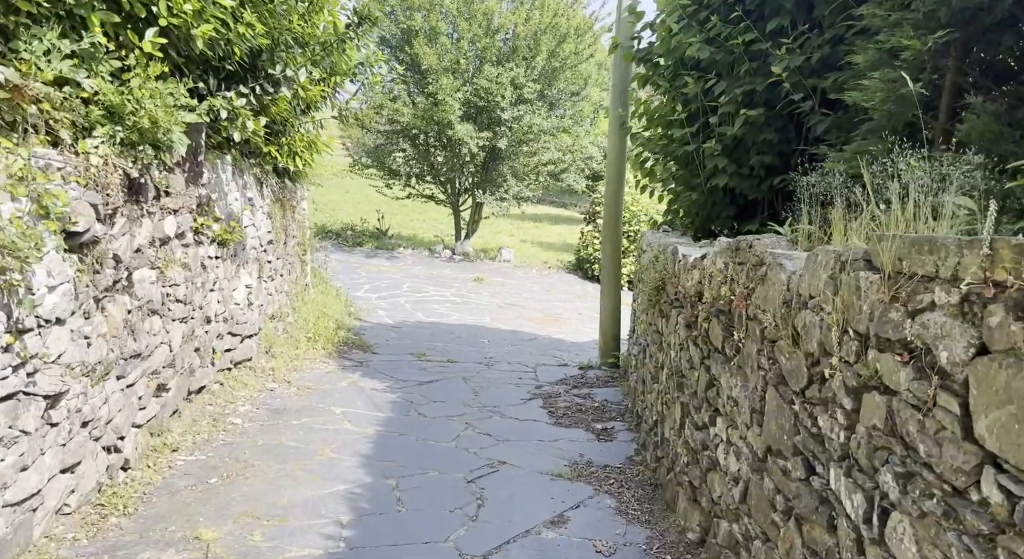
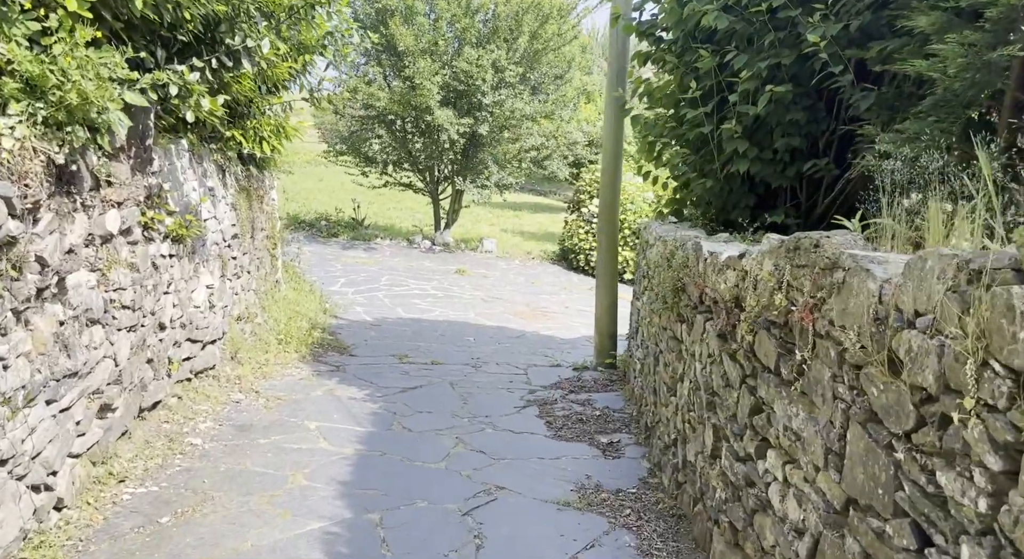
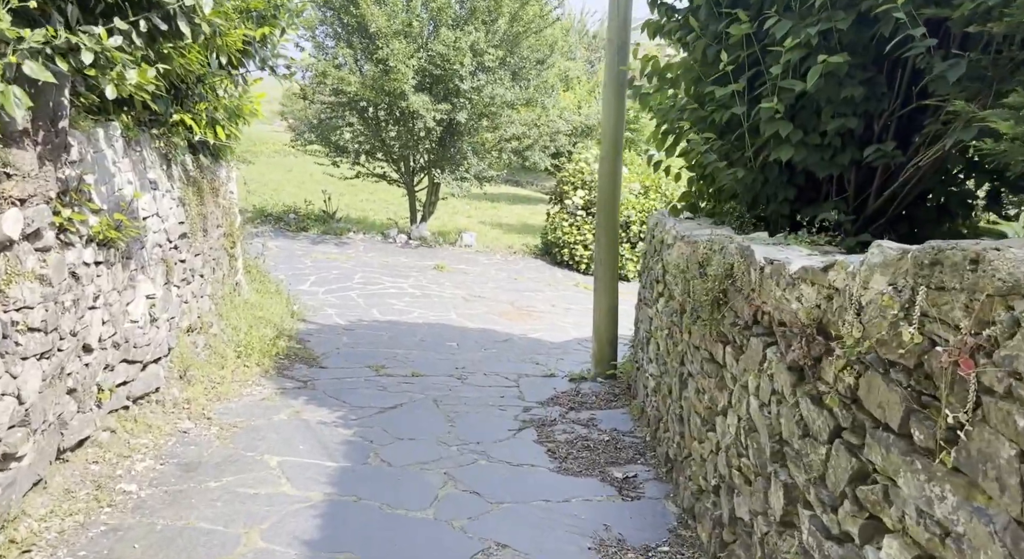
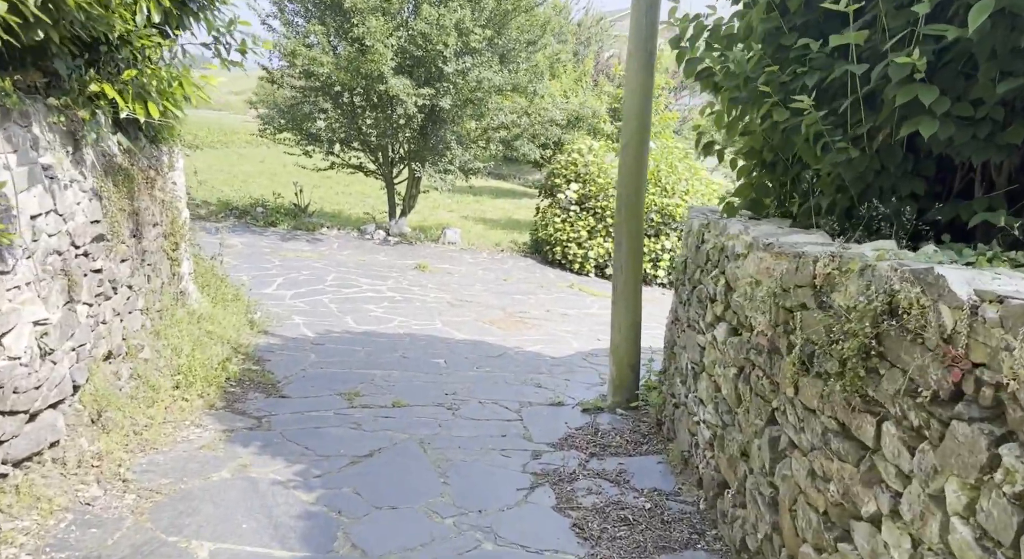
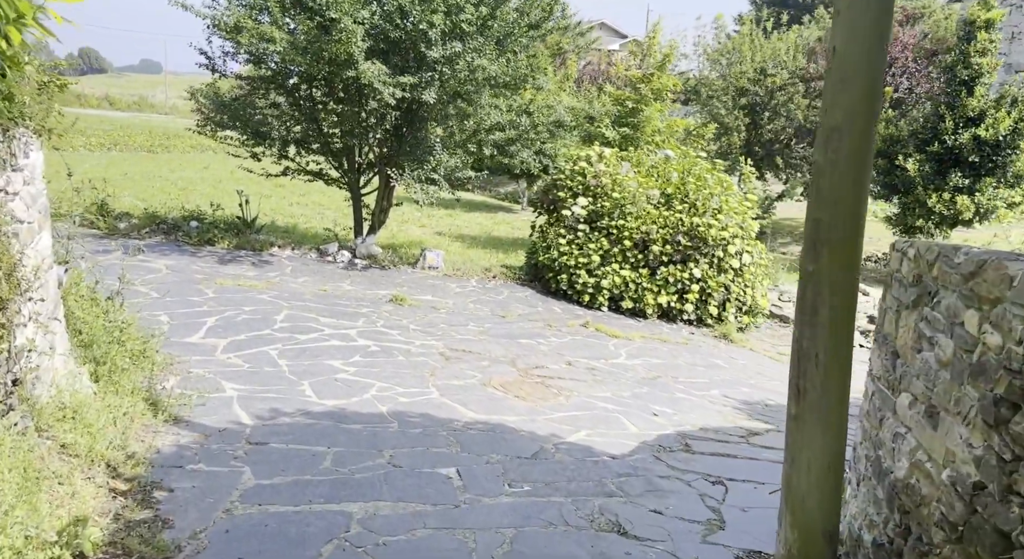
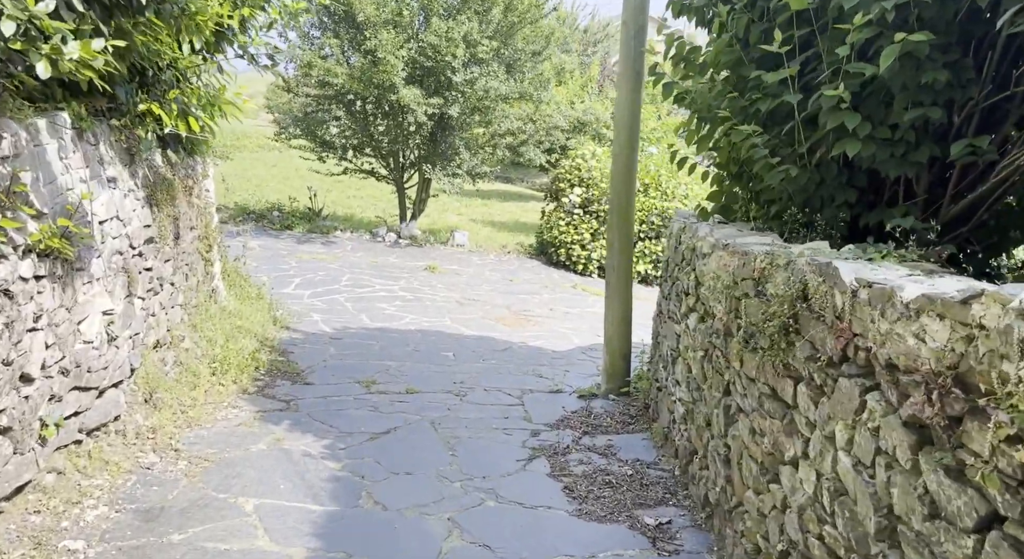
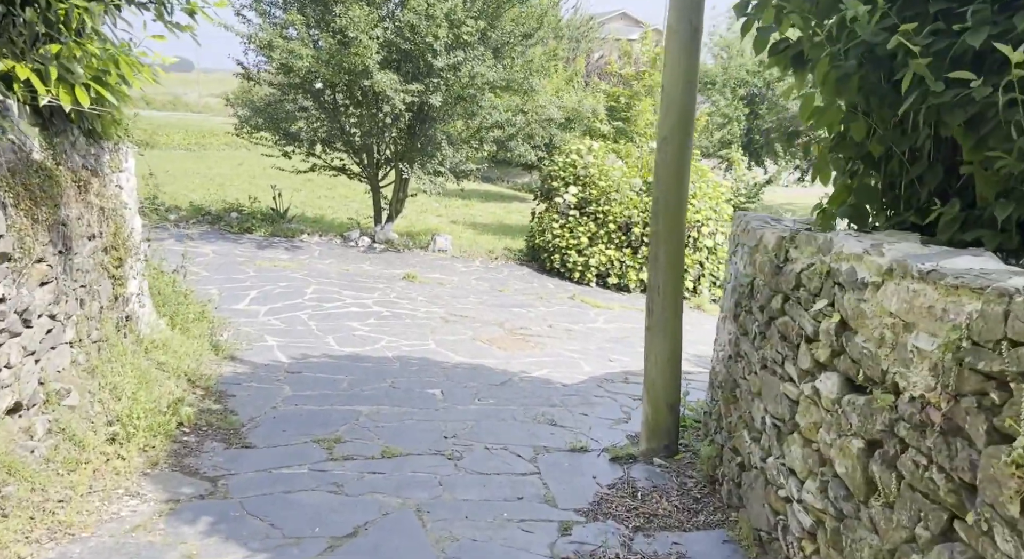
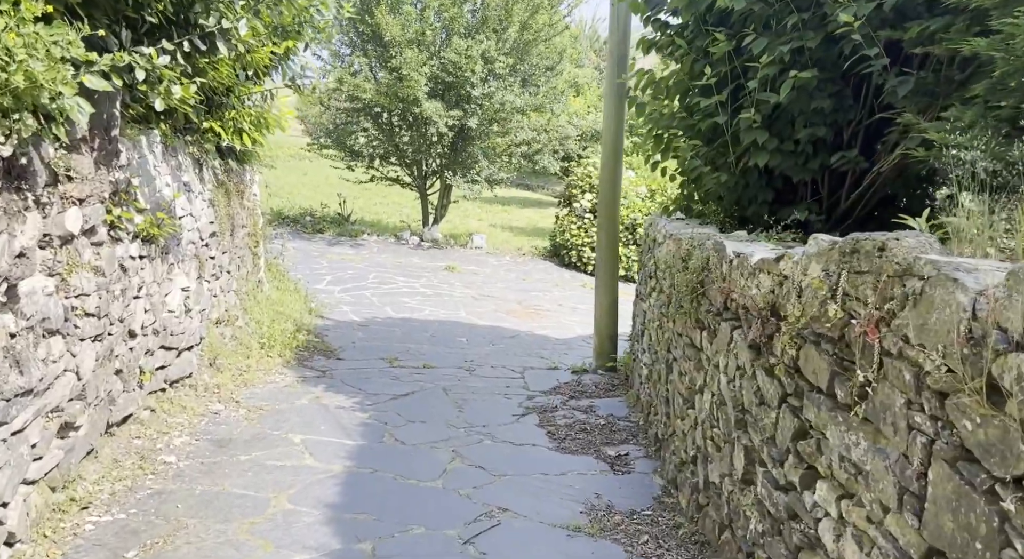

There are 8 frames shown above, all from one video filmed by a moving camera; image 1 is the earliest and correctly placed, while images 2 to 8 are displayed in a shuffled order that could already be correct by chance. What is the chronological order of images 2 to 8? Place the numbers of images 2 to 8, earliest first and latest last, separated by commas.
2, 8, 3, 6, 4, 7, 5
